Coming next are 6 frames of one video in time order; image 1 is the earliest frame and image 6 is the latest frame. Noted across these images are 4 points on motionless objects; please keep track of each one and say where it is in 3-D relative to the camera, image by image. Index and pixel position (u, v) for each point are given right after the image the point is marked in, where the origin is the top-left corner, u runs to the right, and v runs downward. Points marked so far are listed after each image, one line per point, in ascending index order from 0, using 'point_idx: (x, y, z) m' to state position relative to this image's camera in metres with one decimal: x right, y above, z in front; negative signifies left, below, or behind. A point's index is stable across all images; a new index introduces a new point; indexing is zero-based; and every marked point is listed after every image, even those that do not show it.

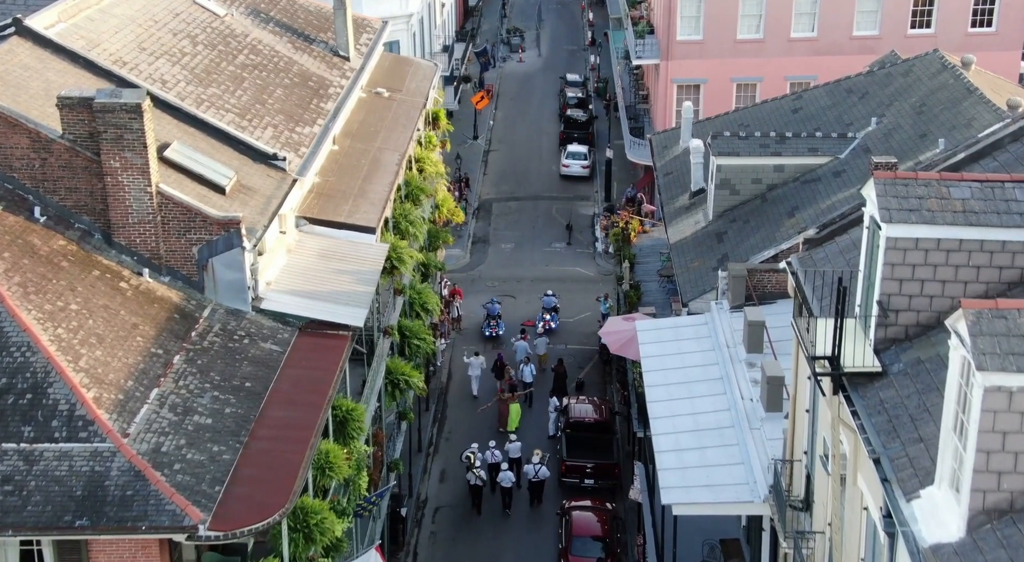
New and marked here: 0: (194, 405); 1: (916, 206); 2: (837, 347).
0: (-4.5, -1.8, +18.5) m
1: (+4.5, +0.8, +14.7) m
2: (+3.8, -0.8, +15.3) m
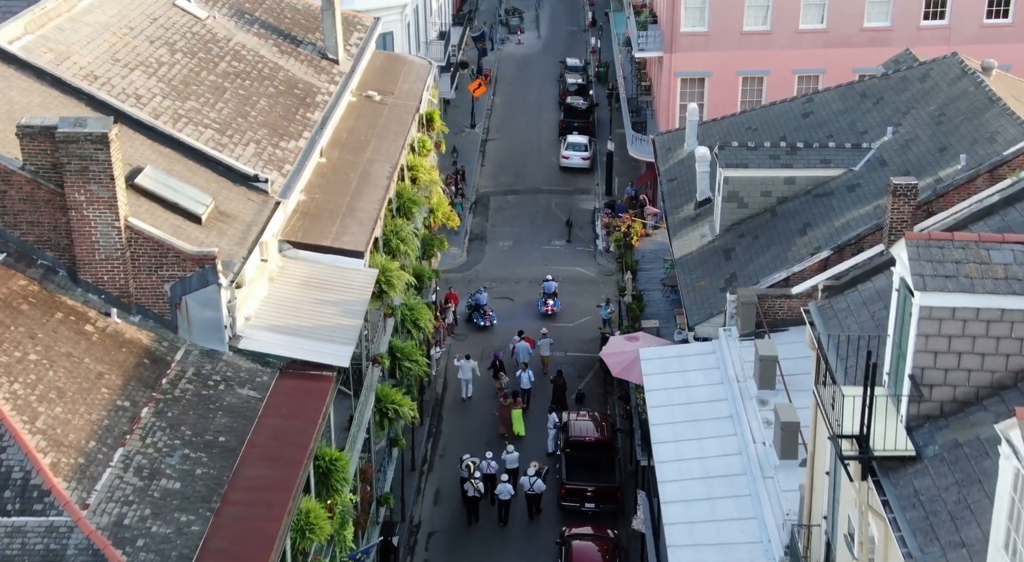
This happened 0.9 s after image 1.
0: (-4.6, -2.4, +17.1) m
1: (+4.5, +0.1, +13.3) m
2: (+3.7, -1.5, +13.9) m
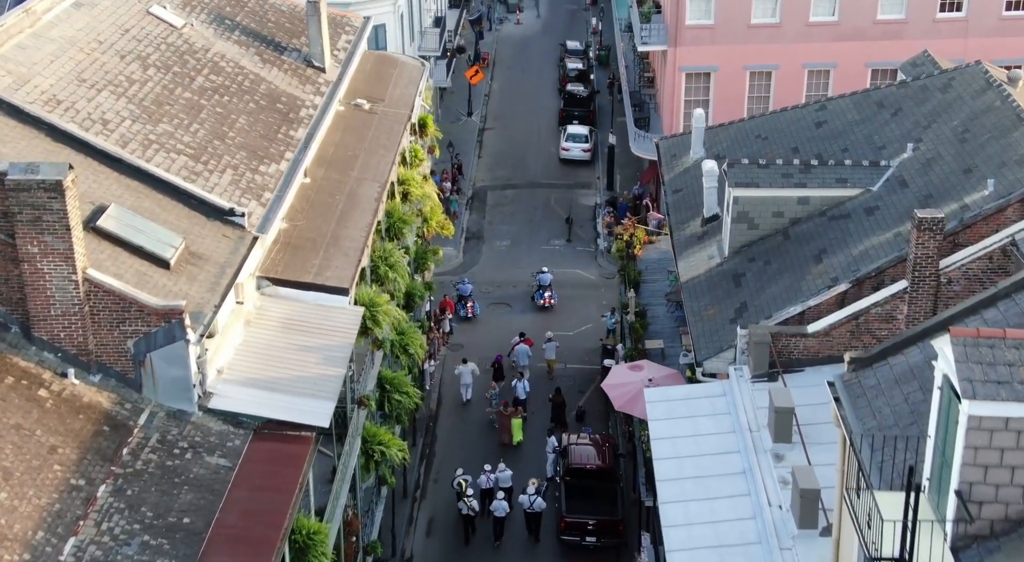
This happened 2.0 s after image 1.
0: (-4.7, -3.3, +15.5) m
1: (+4.4, -0.8, +11.6) m
2: (+3.7, -2.4, +12.2) m
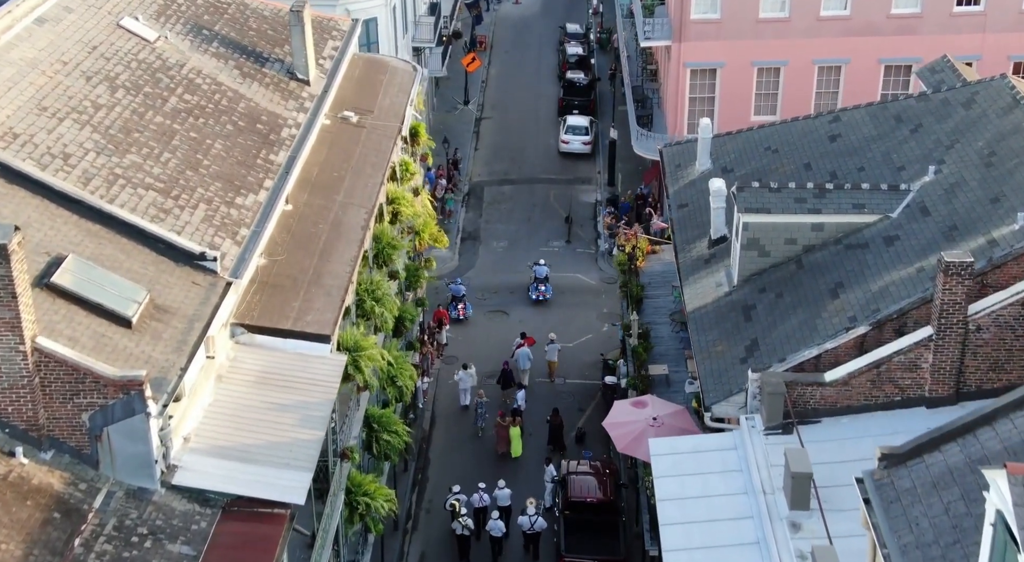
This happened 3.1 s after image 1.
0: (-4.8, -4.2, +13.9) m
1: (+4.3, -1.9, +9.9) m
2: (+3.6, -3.4, +10.6) m
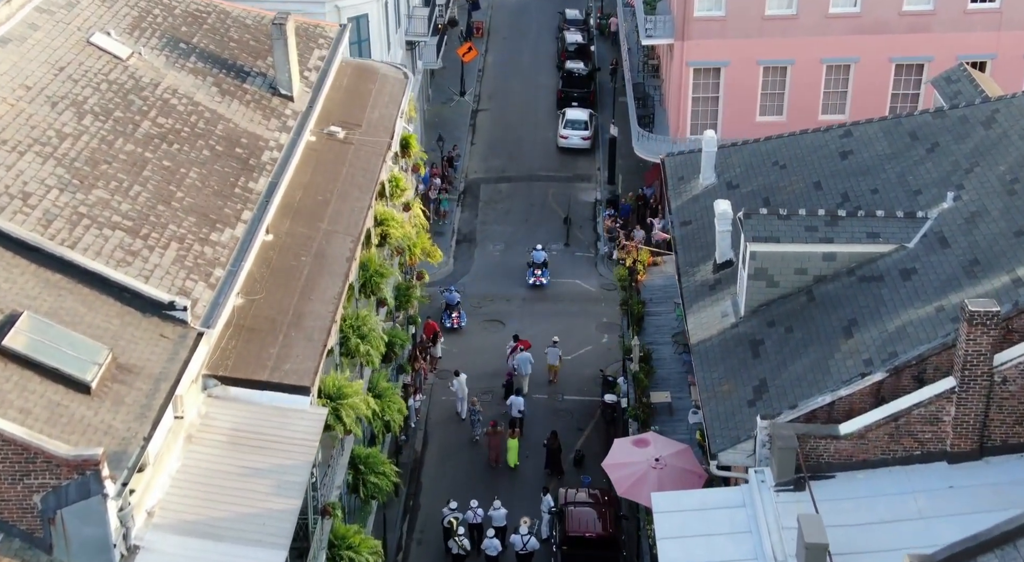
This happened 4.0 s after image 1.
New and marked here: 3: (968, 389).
0: (-4.9, -5.1, +12.5) m
1: (+4.2, -2.8, +8.5) m
2: (+3.5, -4.4, +9.3) m
3: (+6.9, -1.6, +19.7) m
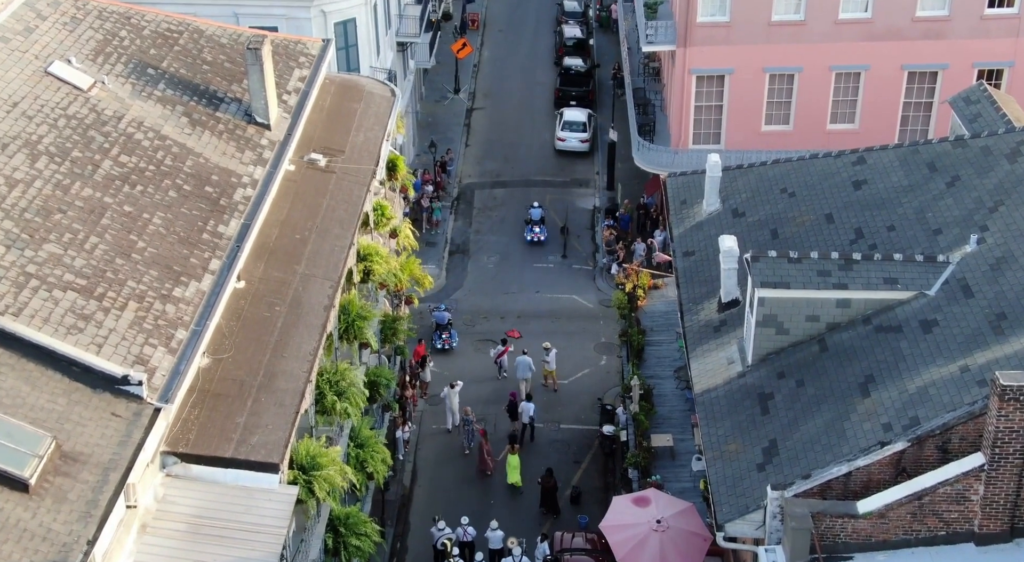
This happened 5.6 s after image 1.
0: (-5.0, -6.1, +10.9) m
1: (+4.0, -3.9, +6.9) m
2: (+3.3, -5.5, +7.6) m
3: (+6.7, -2.6, +18.0) m
